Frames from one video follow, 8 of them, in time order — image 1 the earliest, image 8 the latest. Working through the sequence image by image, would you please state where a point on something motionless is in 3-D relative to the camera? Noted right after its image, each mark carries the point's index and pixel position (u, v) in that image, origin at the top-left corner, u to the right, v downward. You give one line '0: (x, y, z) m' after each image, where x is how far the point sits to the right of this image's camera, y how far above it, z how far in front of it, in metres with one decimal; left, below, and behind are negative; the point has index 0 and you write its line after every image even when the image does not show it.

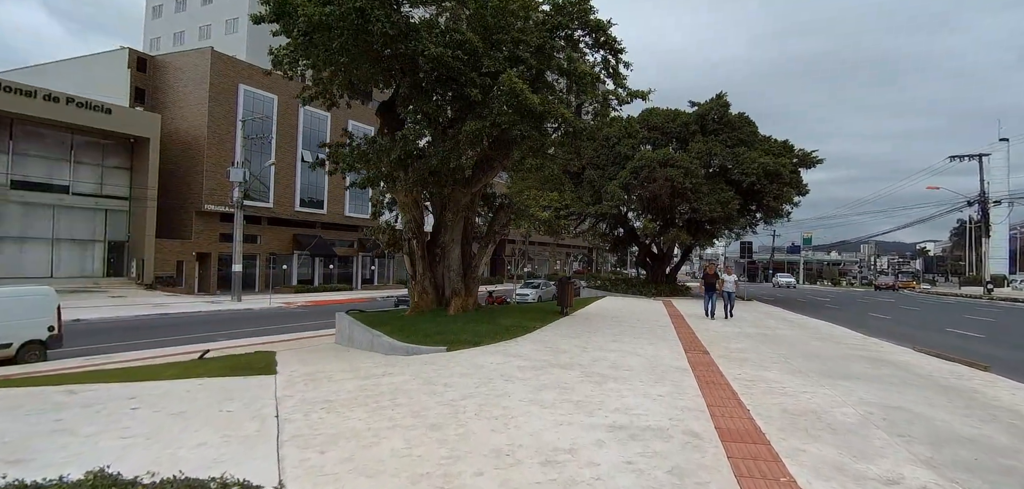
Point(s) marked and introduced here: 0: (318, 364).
0: (-3.5, -2.2, +8.2) m
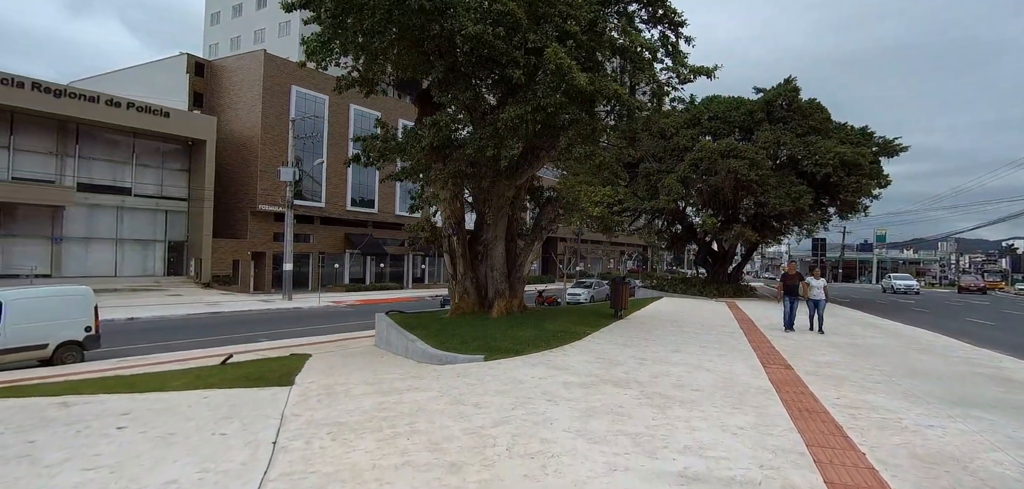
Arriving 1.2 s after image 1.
0: (-2.8, -2.1, +7.5) m
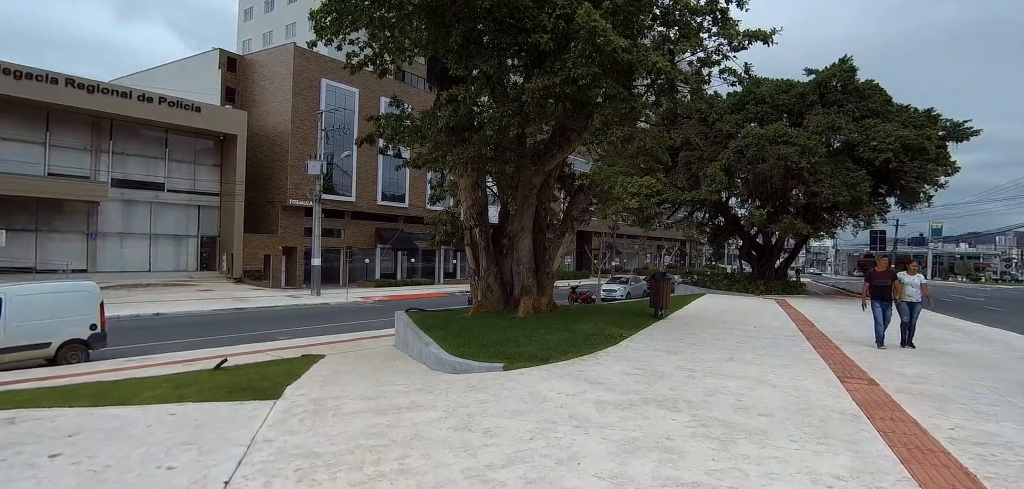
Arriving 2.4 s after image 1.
0: (-2.5, -2.0, +6.6) m
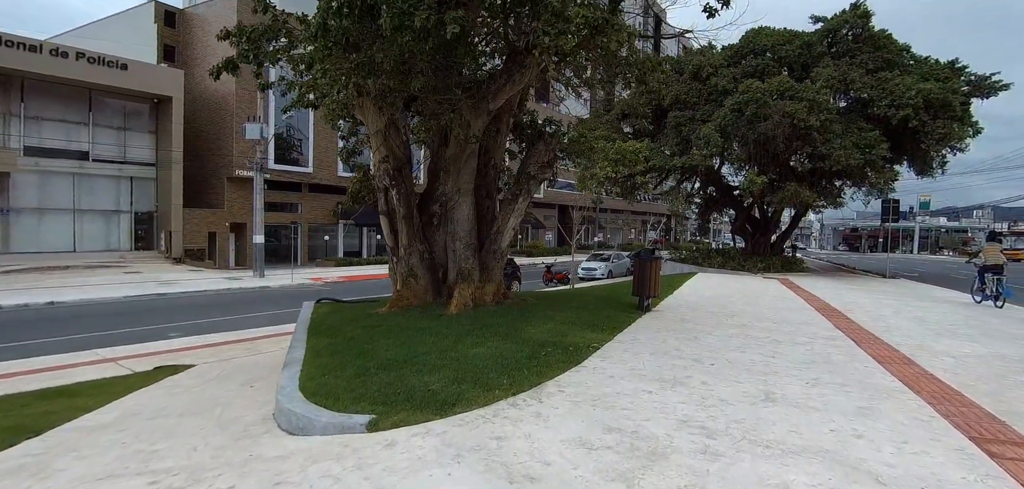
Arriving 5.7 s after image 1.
0: (-3.5, -1.7, +3.5) m
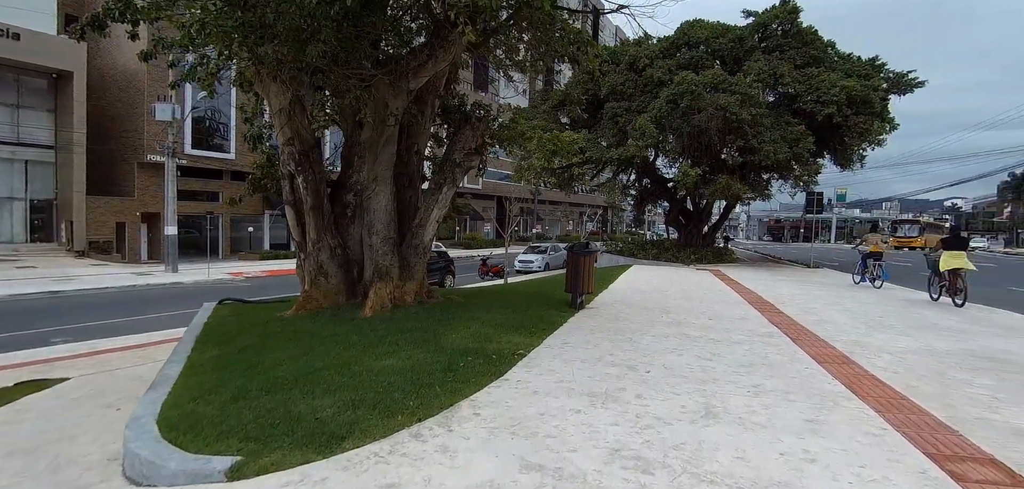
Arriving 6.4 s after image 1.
0: (-4.1, -1.7, +2.4) m
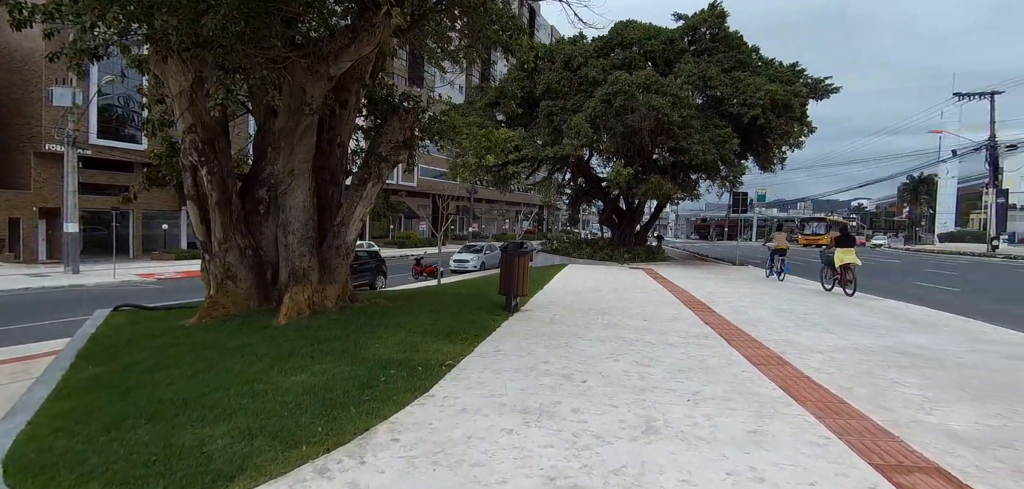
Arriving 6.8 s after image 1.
0: (-4.4, -1.7, +1.5) m
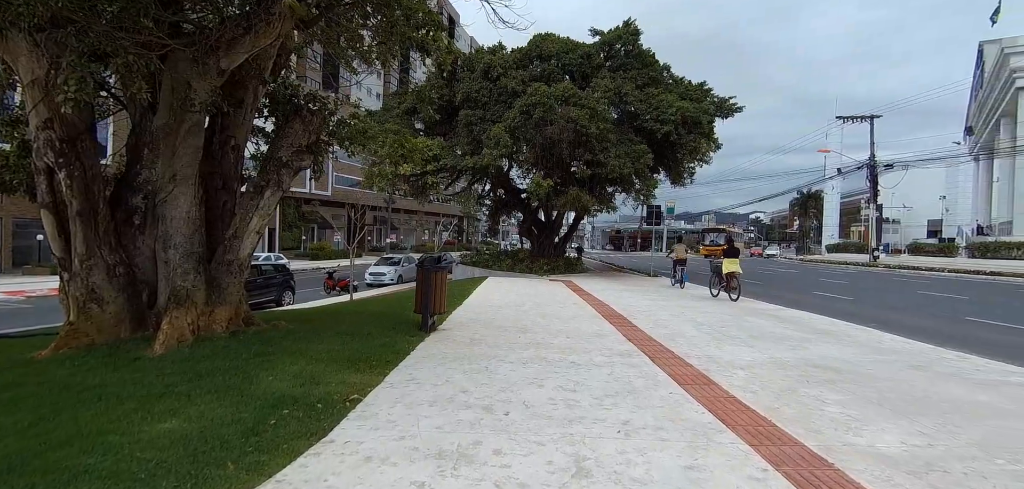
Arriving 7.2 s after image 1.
0: (-4.6, -1.8, +0.1) m
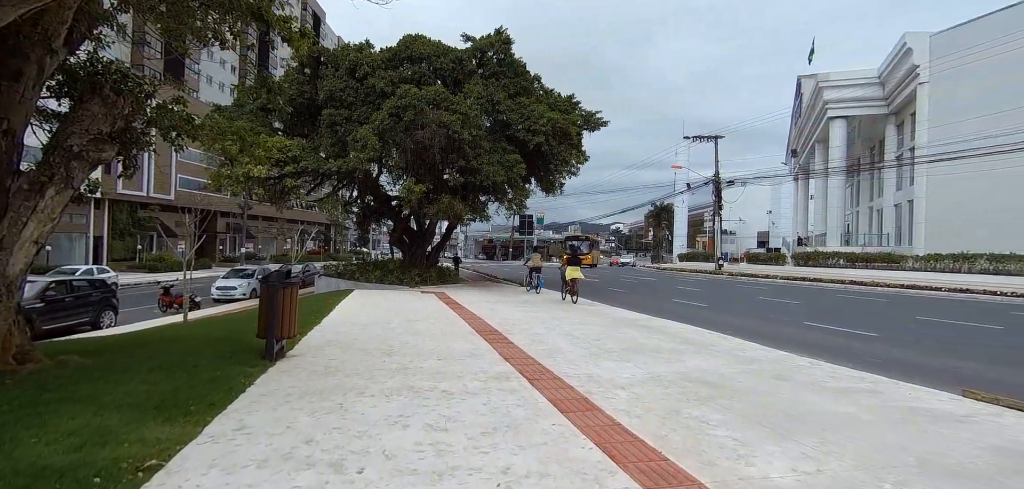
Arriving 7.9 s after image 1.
0: (-4.4, -1.9, -1.8) m
